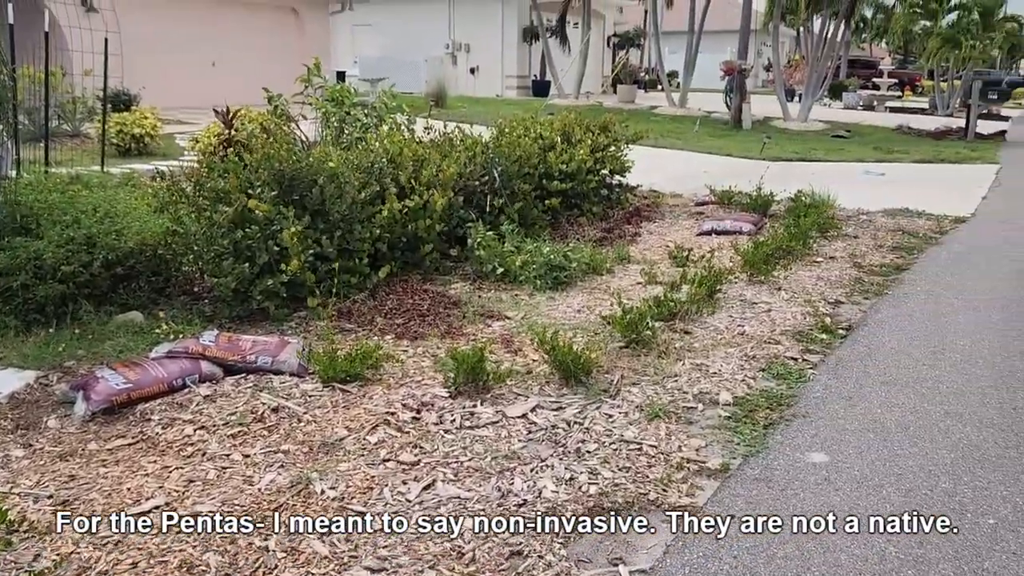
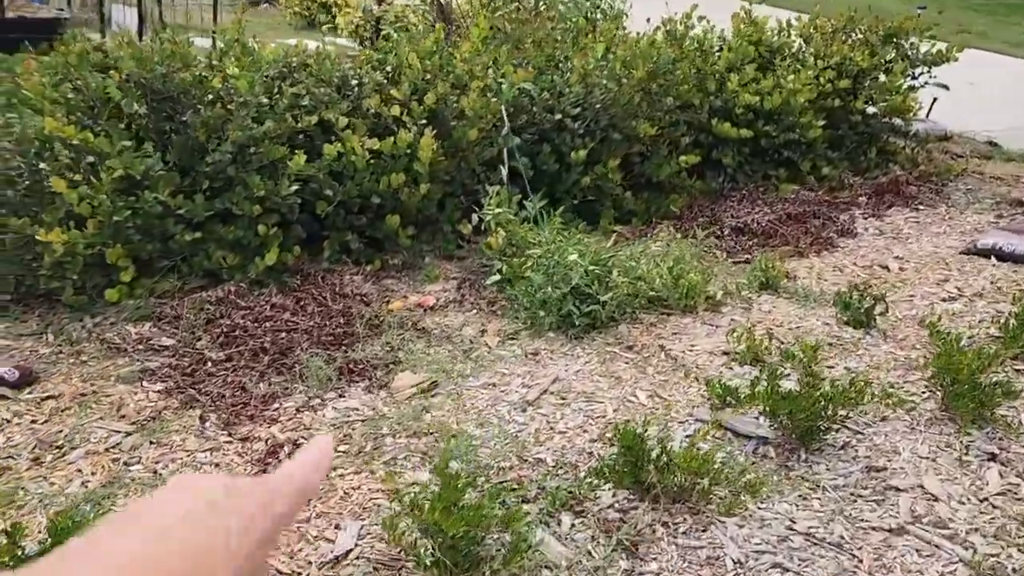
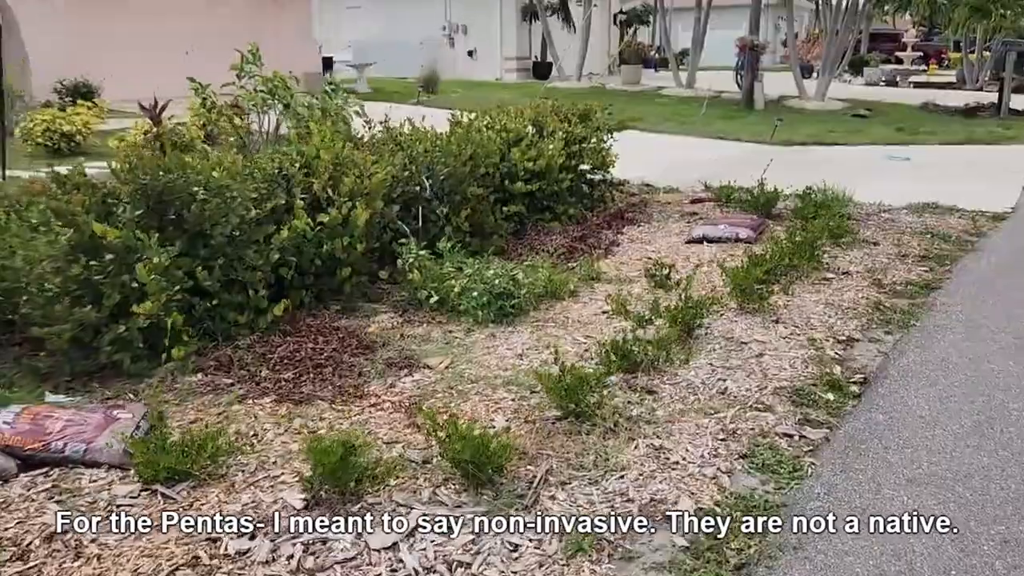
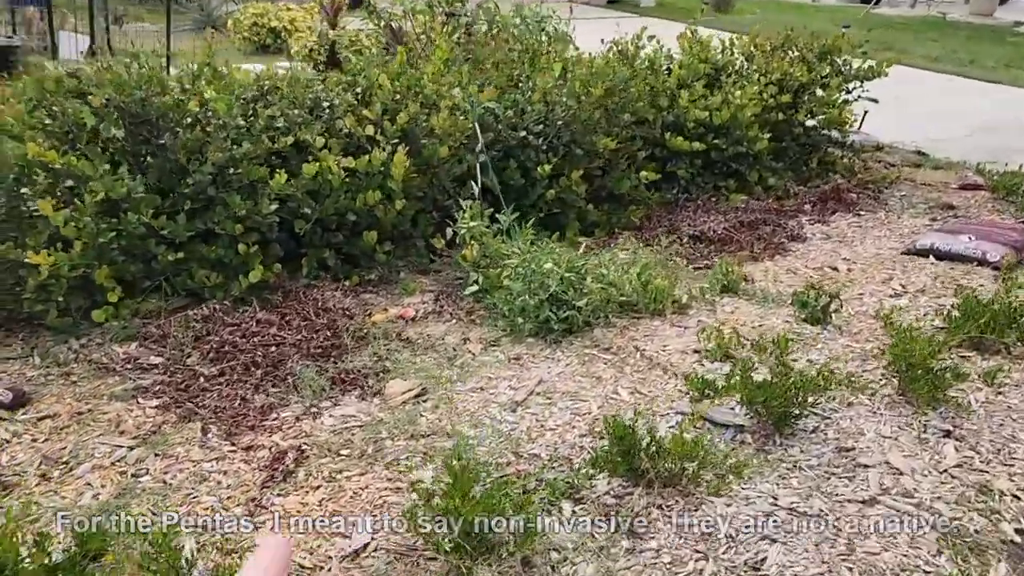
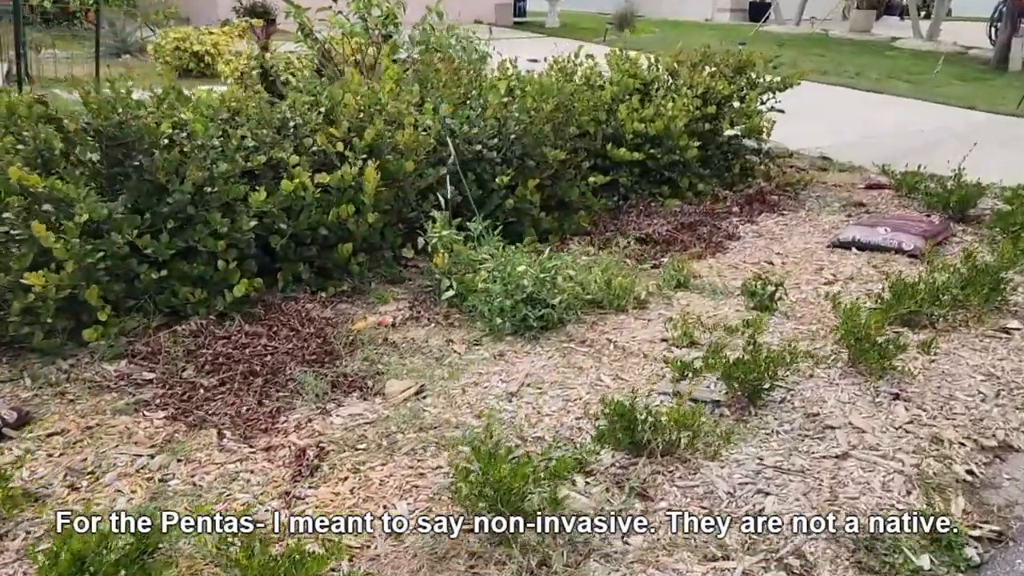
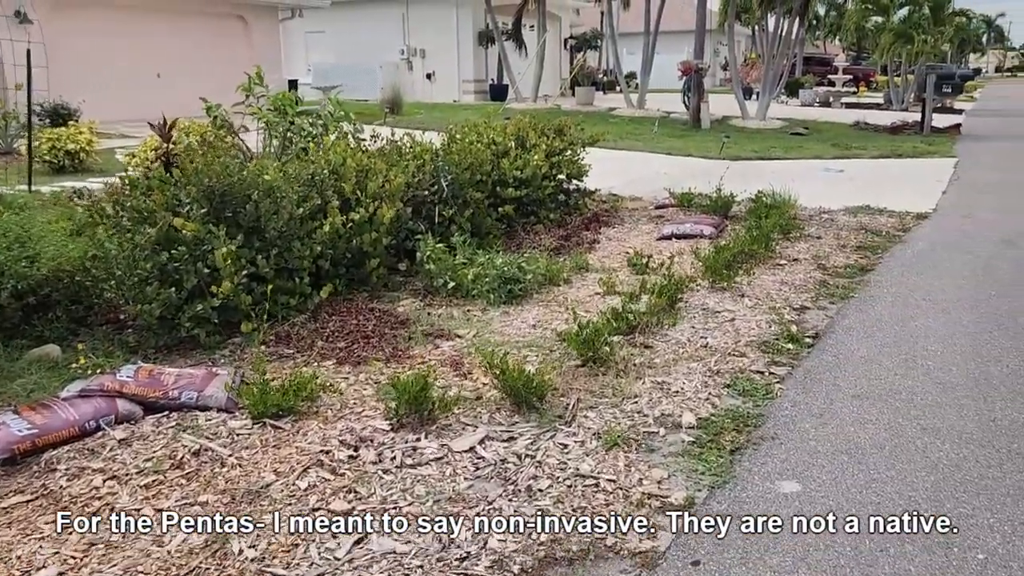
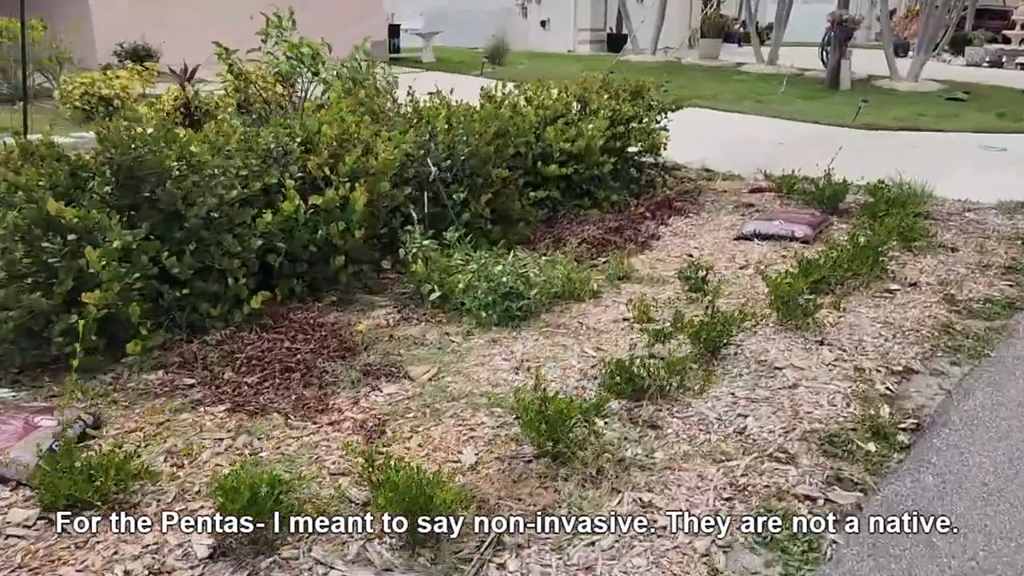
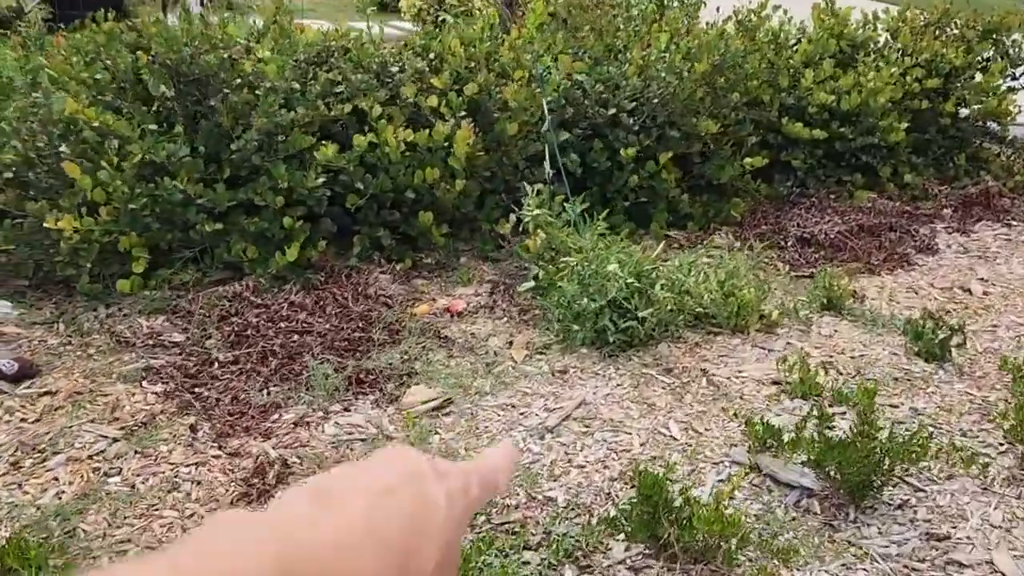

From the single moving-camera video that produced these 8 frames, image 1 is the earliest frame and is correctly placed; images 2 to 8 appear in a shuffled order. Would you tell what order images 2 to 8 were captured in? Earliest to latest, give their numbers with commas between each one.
6, 3, 7, 5, 4, 2, 8
